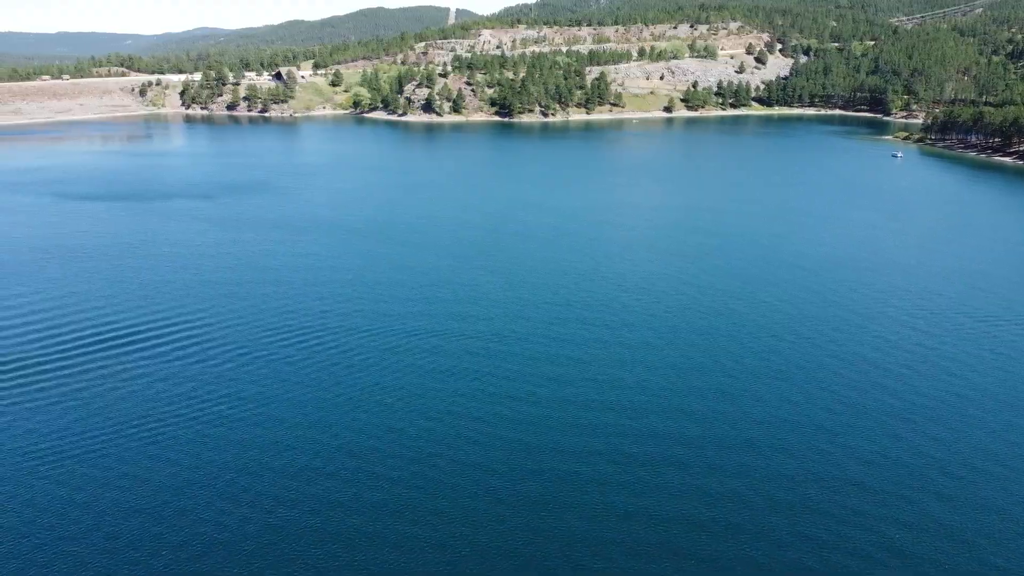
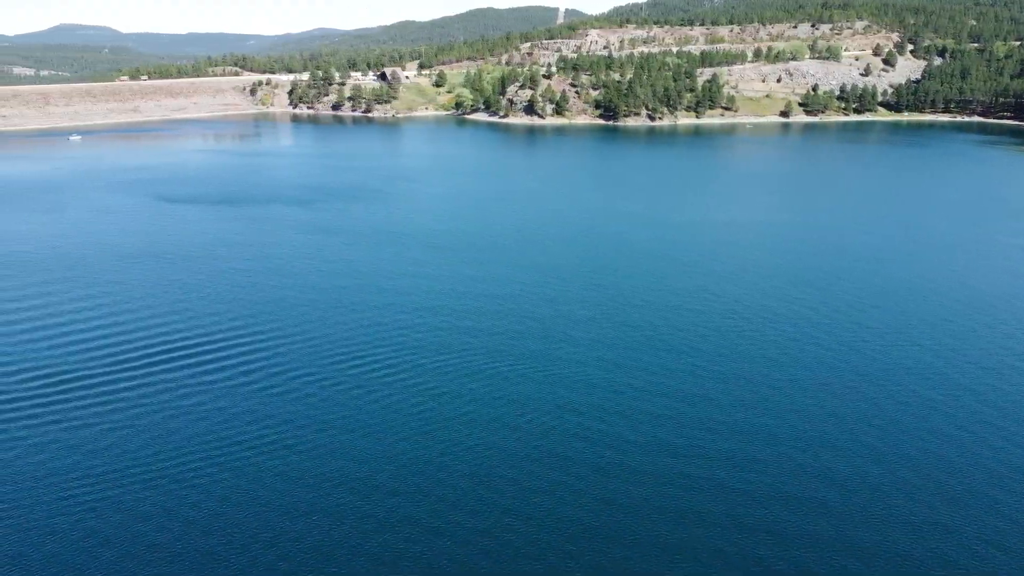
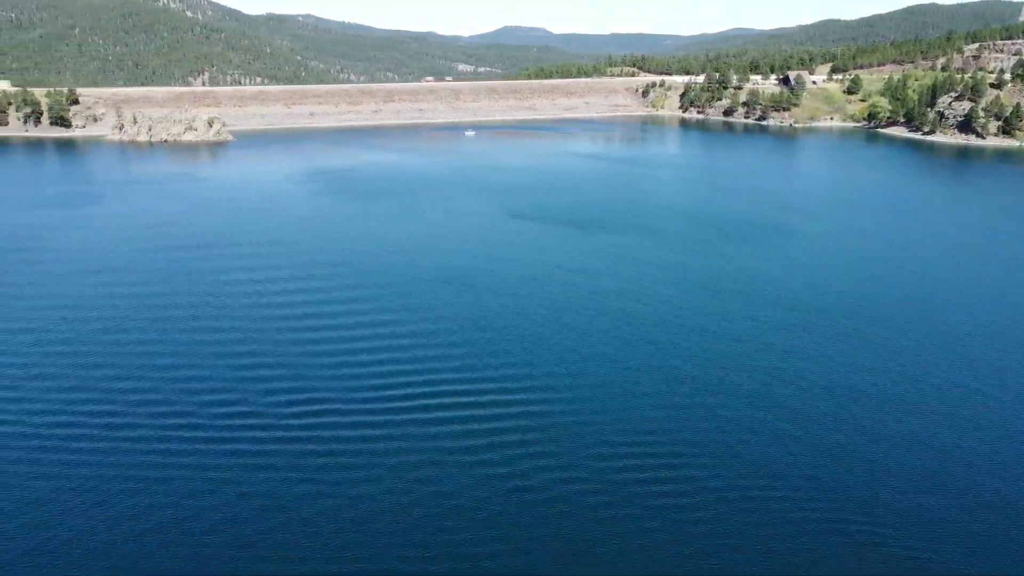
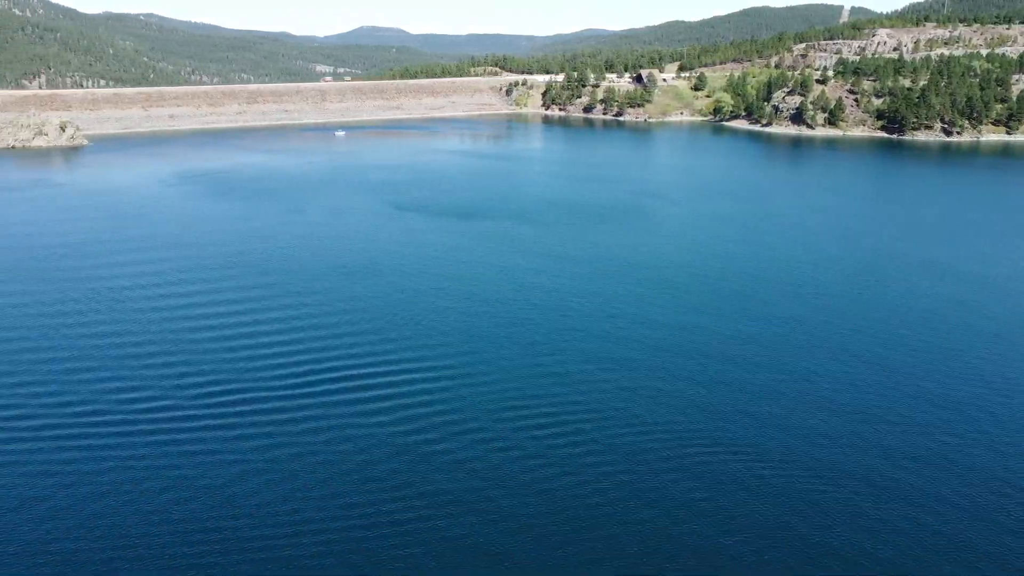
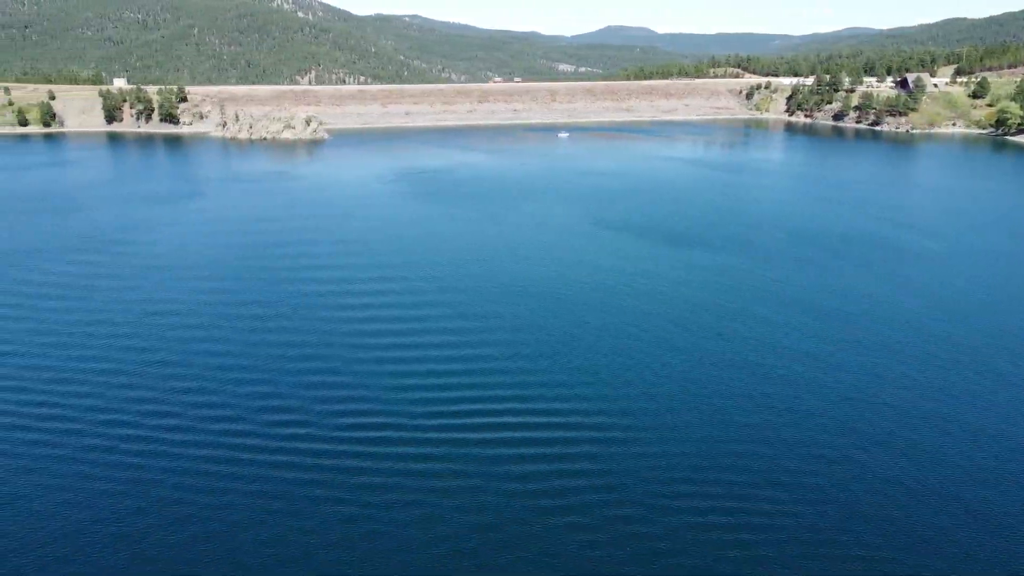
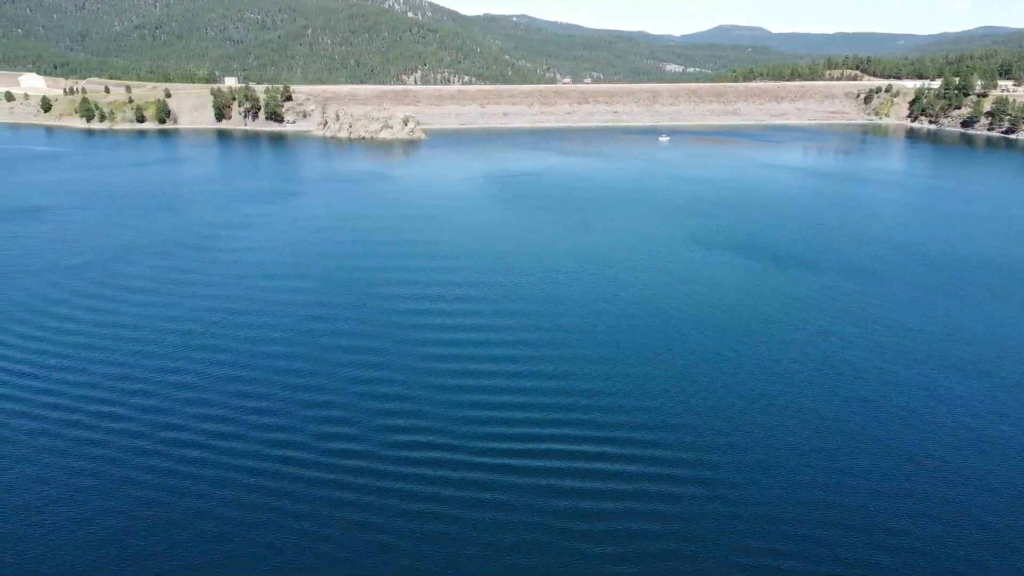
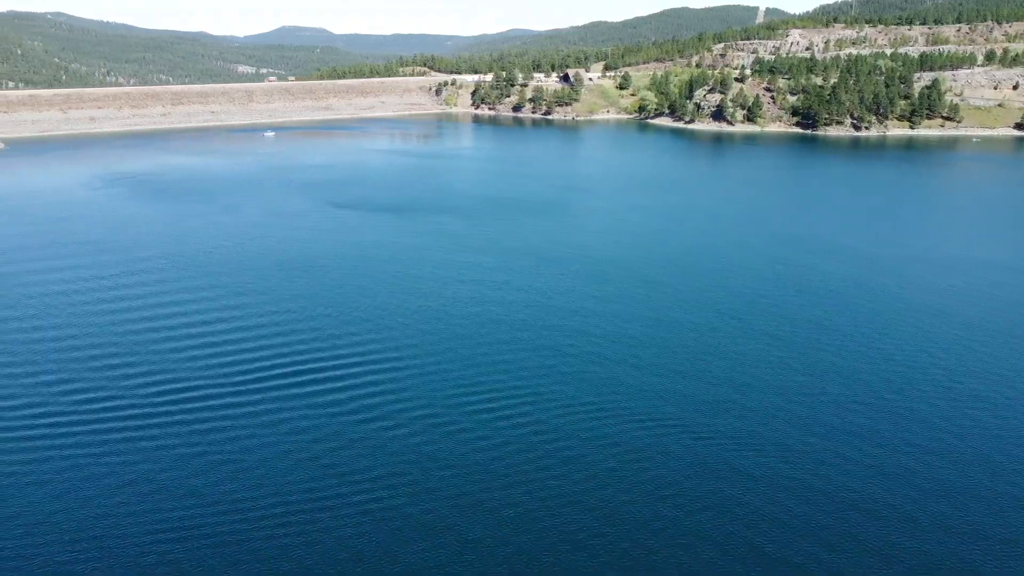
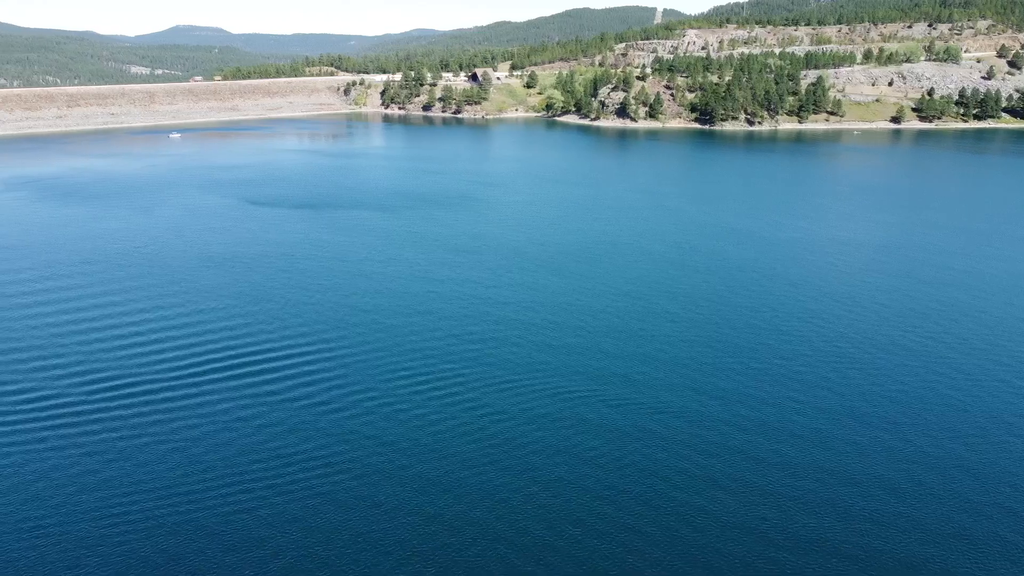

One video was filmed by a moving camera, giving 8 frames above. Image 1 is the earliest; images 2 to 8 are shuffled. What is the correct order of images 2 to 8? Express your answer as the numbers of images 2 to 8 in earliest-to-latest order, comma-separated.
2, 8, 7, 4, 3, 5, 6
